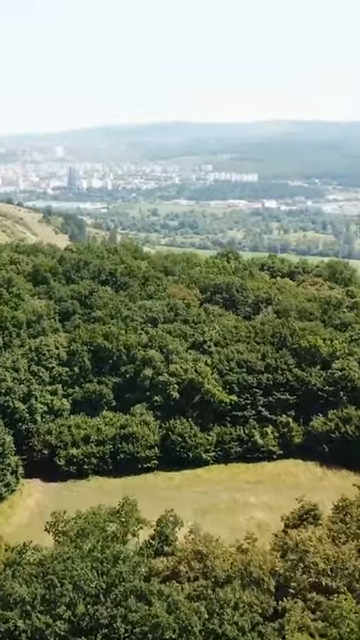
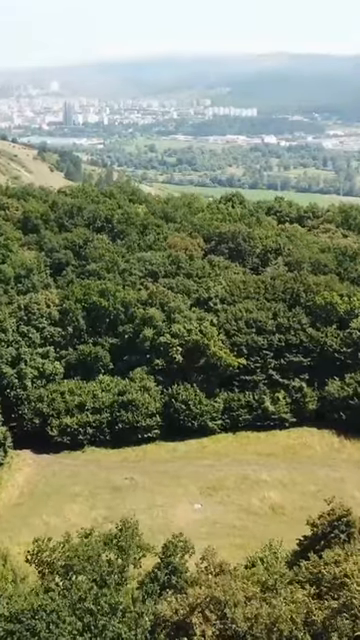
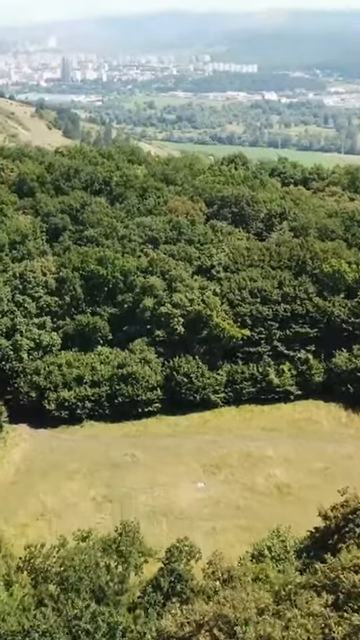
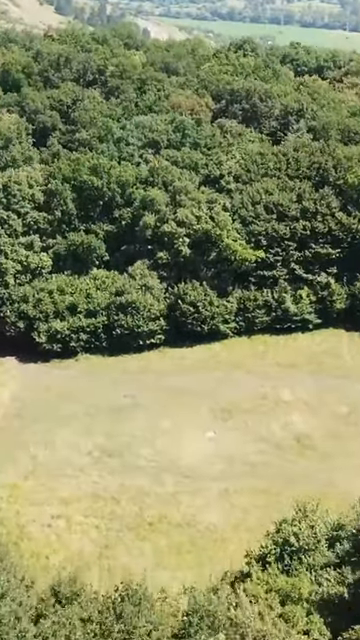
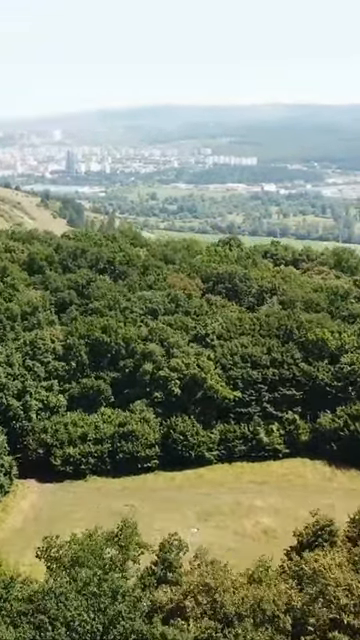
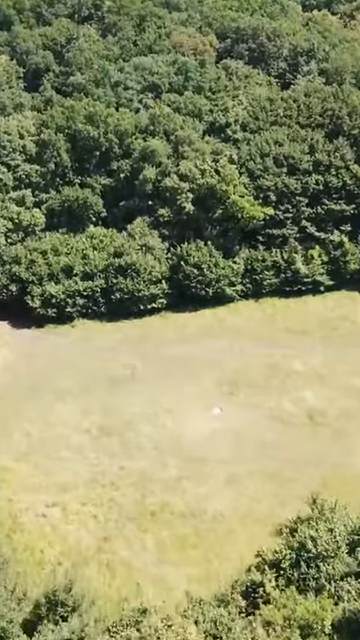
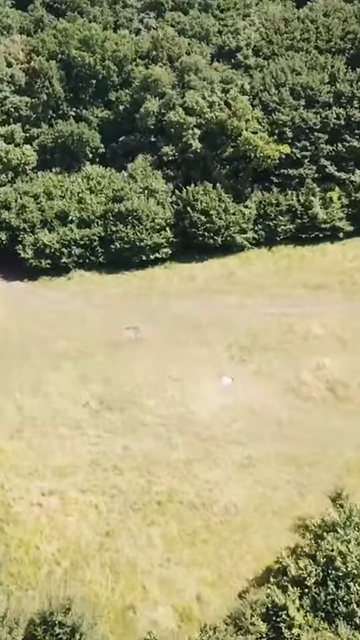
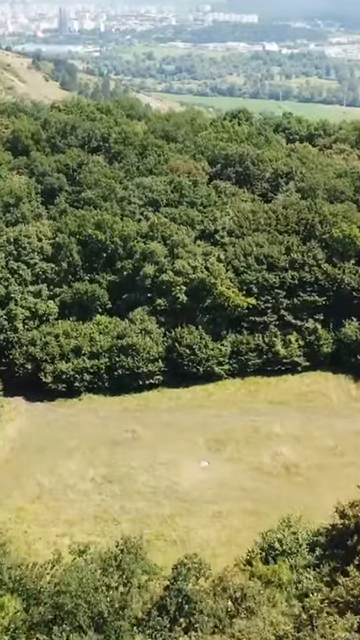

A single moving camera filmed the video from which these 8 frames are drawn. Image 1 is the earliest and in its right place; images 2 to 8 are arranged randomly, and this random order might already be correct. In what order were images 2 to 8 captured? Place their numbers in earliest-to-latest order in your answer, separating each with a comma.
5, 2, 3, 8, 4, 6, 7
